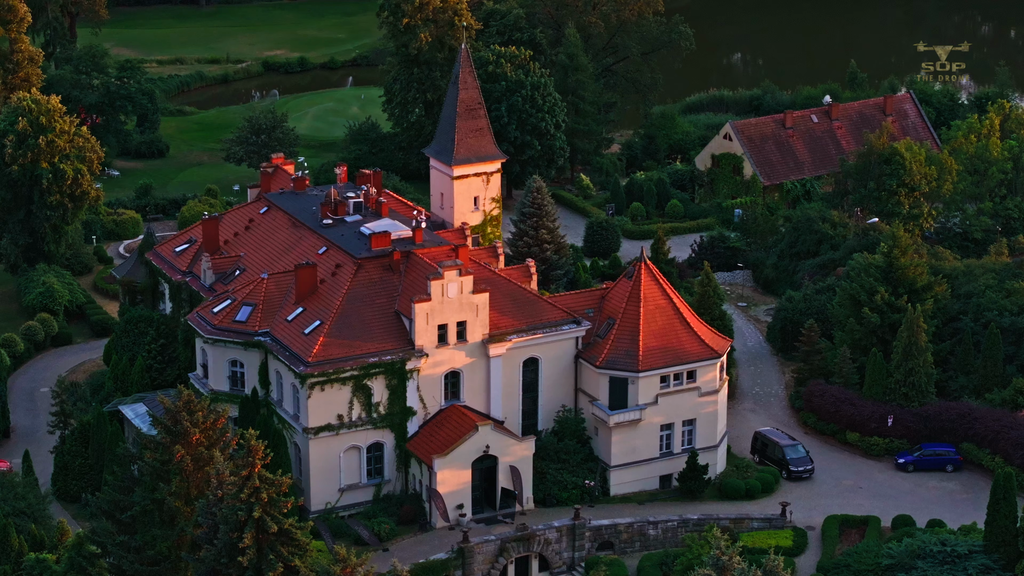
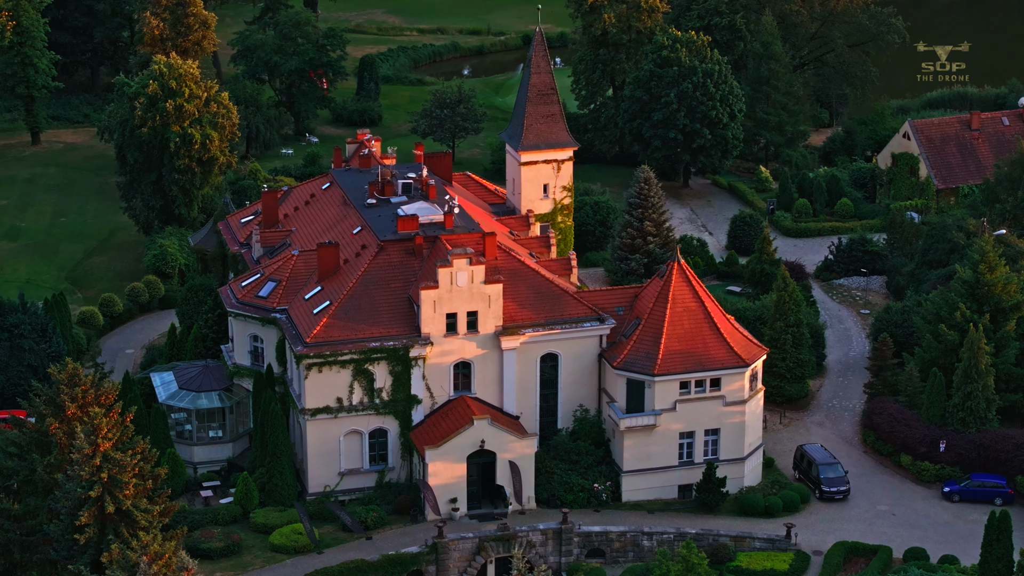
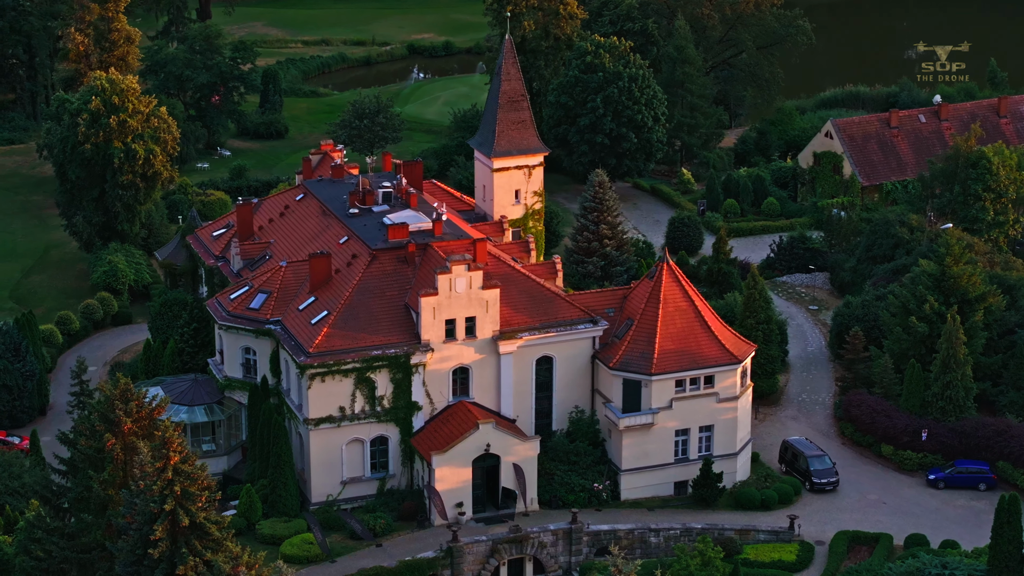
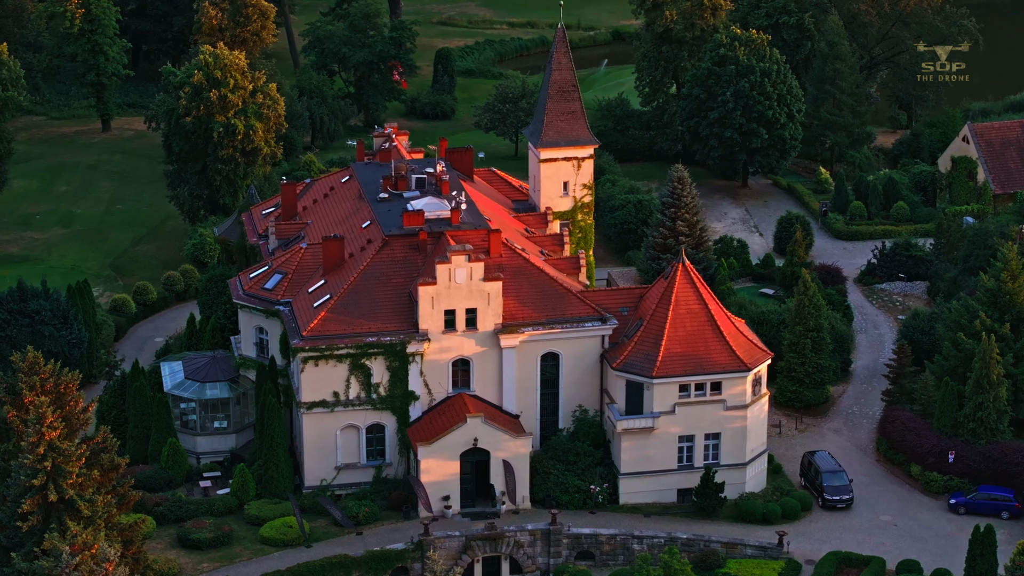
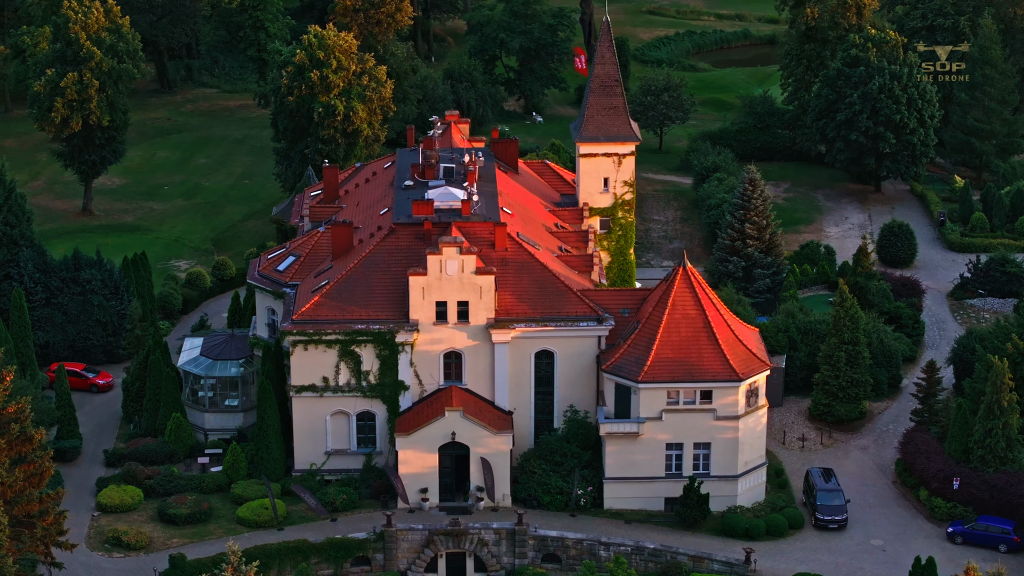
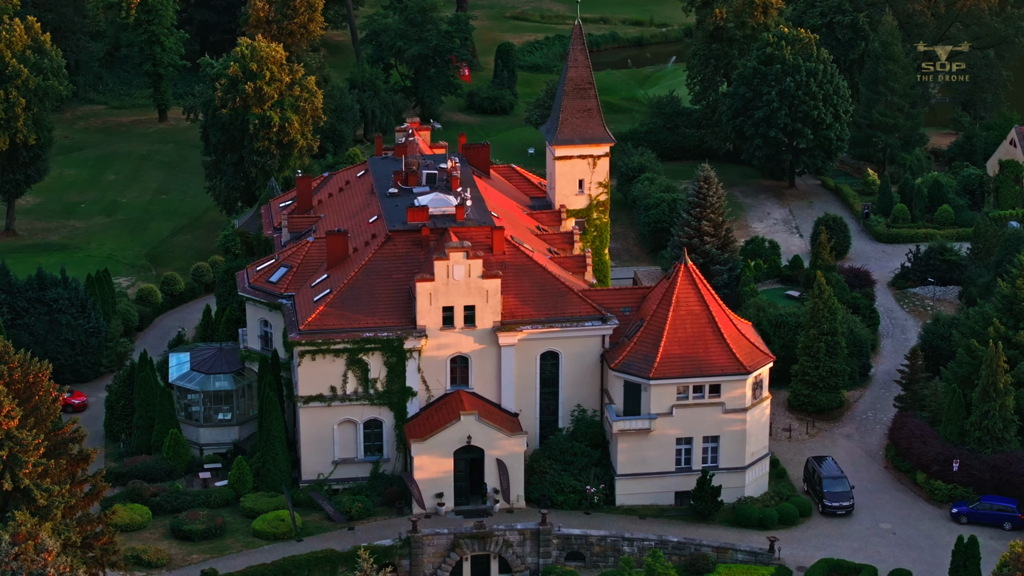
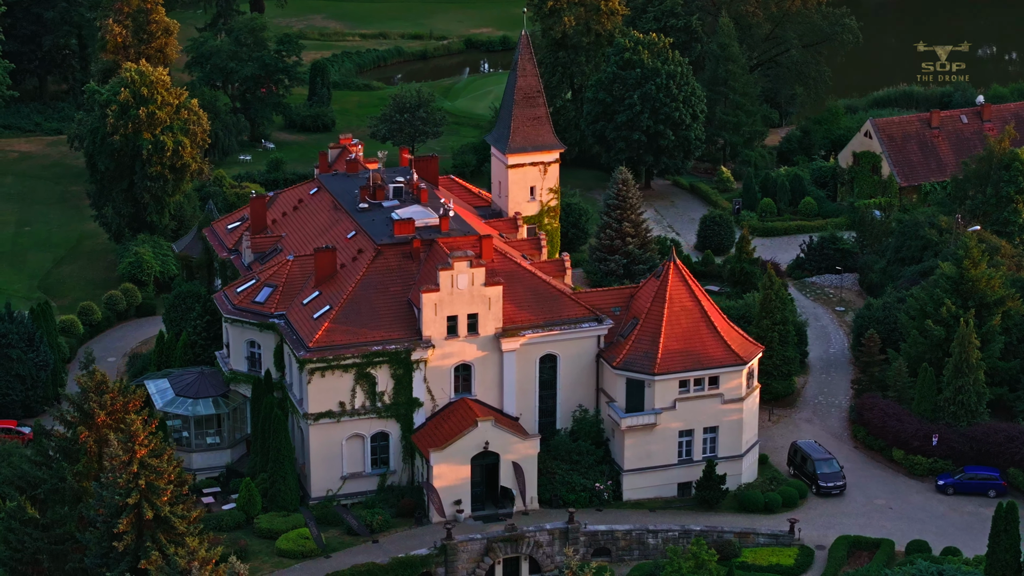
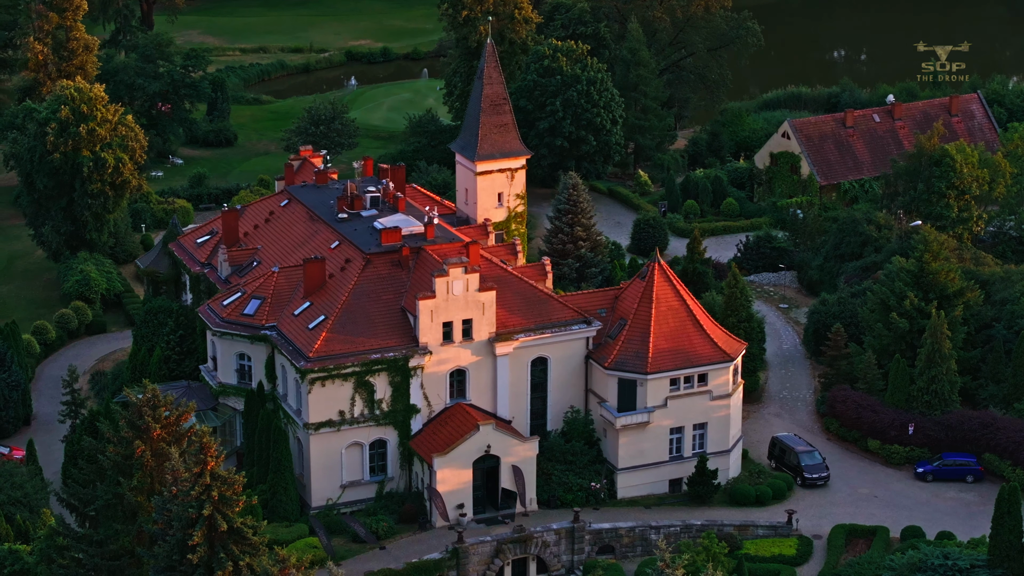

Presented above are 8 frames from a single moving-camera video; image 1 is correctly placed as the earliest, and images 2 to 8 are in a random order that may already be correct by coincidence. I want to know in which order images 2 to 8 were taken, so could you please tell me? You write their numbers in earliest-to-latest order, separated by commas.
8, 3, 7, 2, 4, 6, 5
